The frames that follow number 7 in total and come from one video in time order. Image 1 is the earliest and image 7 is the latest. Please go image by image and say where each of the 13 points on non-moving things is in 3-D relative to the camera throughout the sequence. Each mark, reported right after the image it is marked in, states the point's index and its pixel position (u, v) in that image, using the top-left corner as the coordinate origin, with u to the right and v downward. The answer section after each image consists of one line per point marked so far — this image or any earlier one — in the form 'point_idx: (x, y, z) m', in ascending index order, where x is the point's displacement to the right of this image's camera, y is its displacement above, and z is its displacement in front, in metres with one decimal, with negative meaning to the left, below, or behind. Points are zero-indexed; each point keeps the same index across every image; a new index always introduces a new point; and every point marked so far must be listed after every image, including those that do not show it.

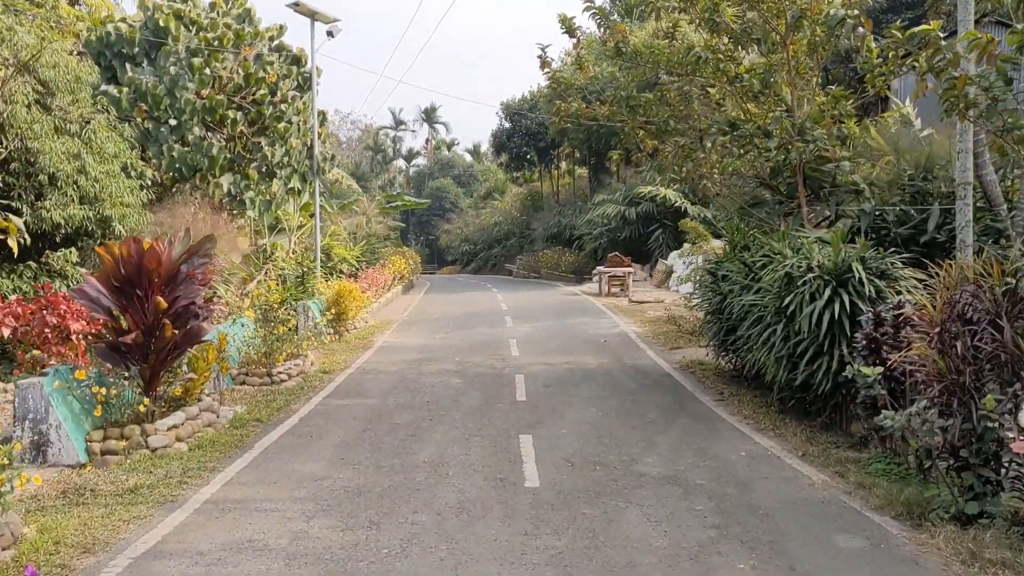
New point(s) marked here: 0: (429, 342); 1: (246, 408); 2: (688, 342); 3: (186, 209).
0: (-1.2, -0.8, +14.6) m
1: (-2.5, -1.1, +9.2) m
2: (+2.4, -0.7, +13.7) m
3: (-5.3, +1.3, +16.1) m
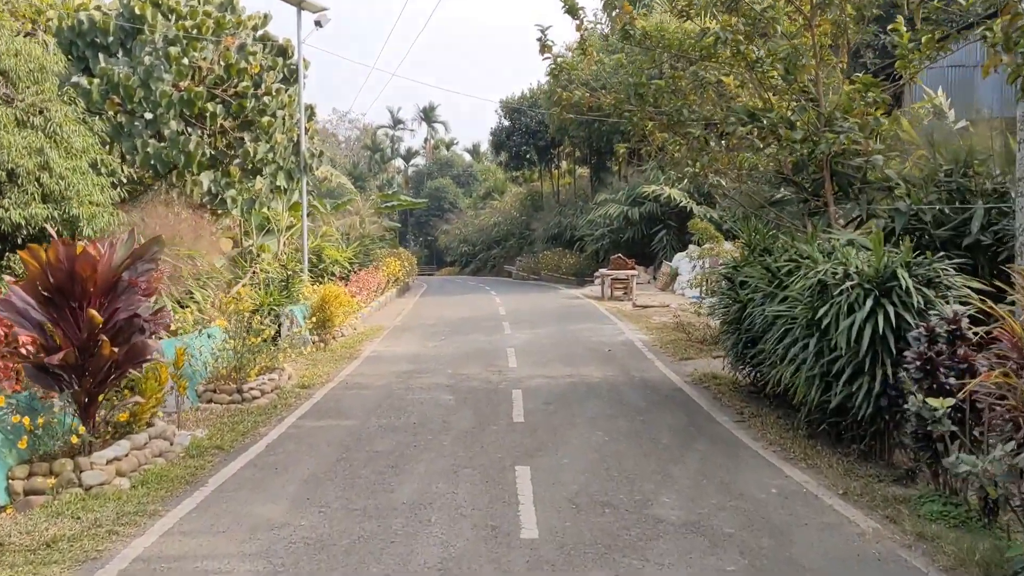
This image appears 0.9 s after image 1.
0: (-1.3, -0.9, +13.6) m
1: (-2.5, -1.2, +8.2) m
2: (+2.4, -0.8, +12.7) m
3: (-5.3, +1.2, +15.0) m
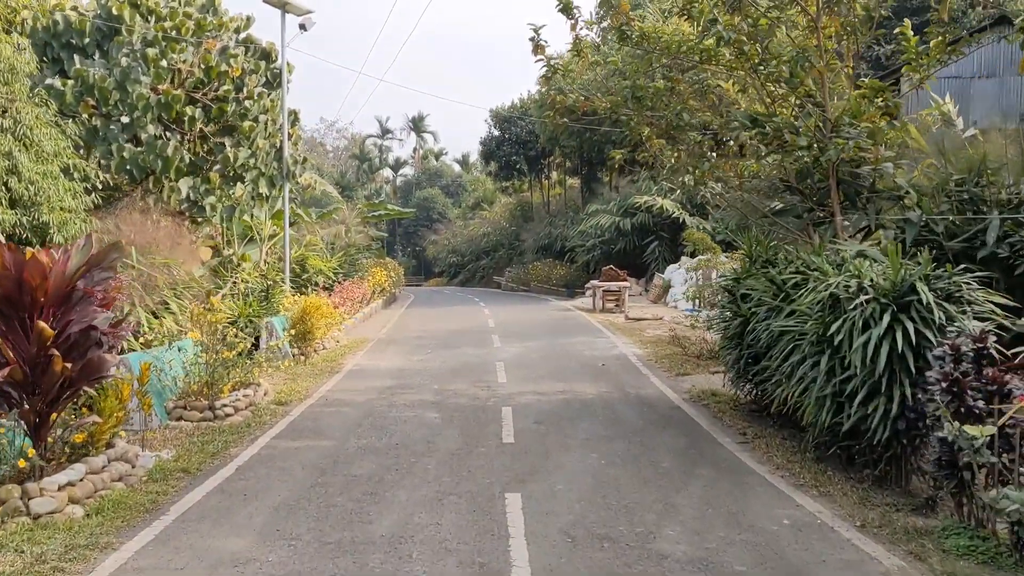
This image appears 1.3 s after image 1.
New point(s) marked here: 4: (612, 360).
0: (-1.4, -1.0, +13.1) m
1: (-2.6, -1.3, +7.6) m
2: (+2.3, -1.0, +12.2) m
3: (-5.5, +1.1, +14.5) m
4: (+1.3, -1.0, +13.2) m
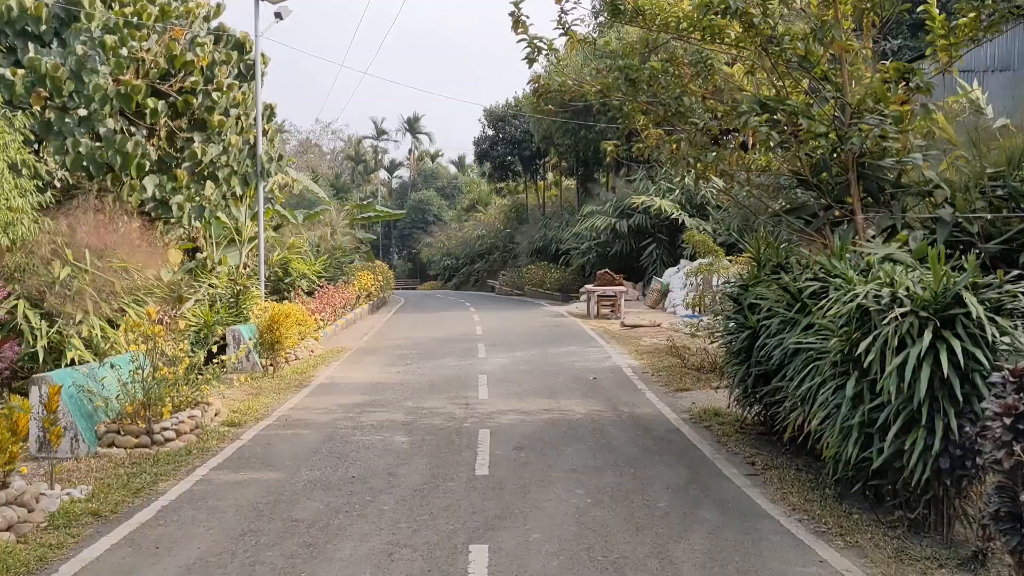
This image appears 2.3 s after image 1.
0: (-1.6, -1.1, +12.0) m
1: (-2.8, -1.3, +6.6) m
2: (+2.1, -1.1, +11.1) m
3: (-5.7, +1.0, +13.4) m
4: (+1.2, -1.1, +12.2) m
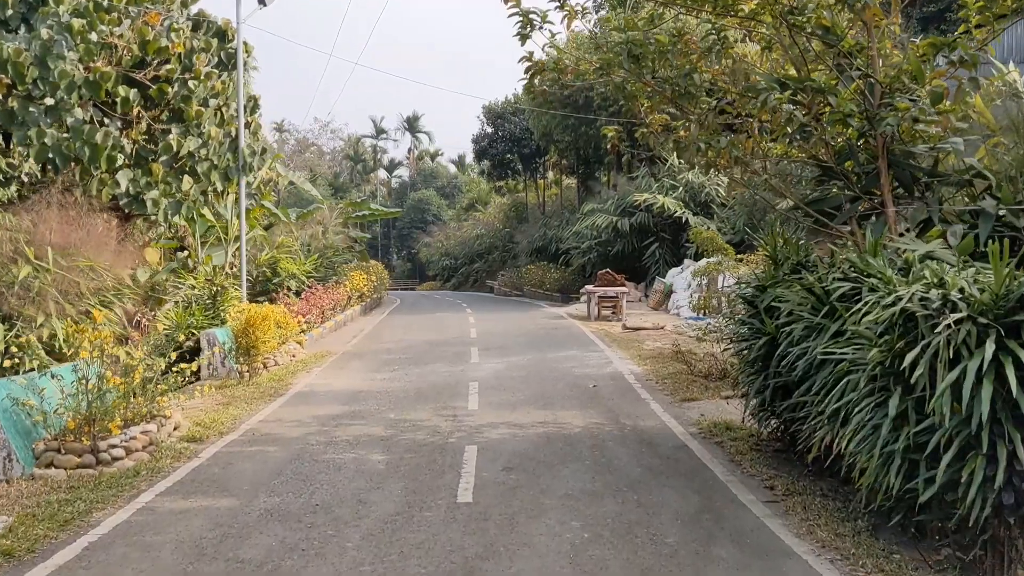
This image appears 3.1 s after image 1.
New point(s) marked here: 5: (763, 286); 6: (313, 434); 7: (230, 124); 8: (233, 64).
0: (-1.7, -1.1, +11.1) m
1: (-2.9, -1.3, +5.7) m
2: (+2.0, -1.1, +10.3) m
3: (-5.8, +1.0, +12.5) m
4: (+1.1, -1.1, +11.3) m
5: (+1.9, 0.0, +7.6) m
6: (-1.7, -1.3, +8.5) m
7: (-4.5, +2.7, +15.9) m
8: (-4.5, +3.6, +15.9) m
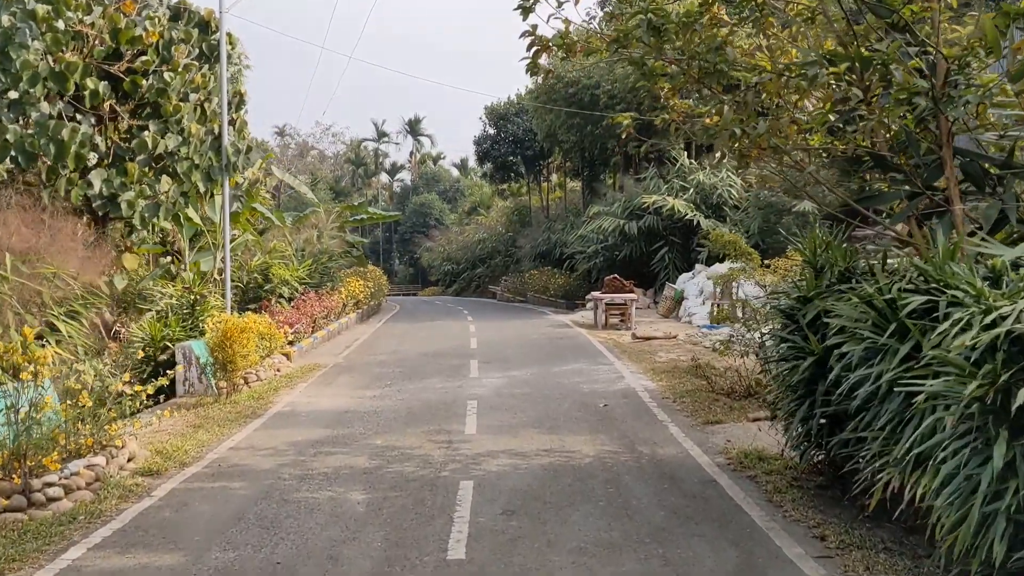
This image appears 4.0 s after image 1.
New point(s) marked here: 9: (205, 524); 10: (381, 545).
0: (-1.7, -1.2, +10.1) m
1: (-2.9, -1.4, +4.7) m
2: (+2.0, -1.2, +9.2) m
3: (-5.7, +0.9, +11.5) m
4: (+1.1, -1.2, +10.3) m
5: (+1.9, -0.1, +6.5) m
6: (-1.7, -1.3, +7.5) m
7: (-4.5, +2.5, +14.9) m
8: (-4.5, +3.5, +14.9) m
9: (-1.8, -1.4, +5.9) m
10: (-0.7, -1.4, +5.4) m
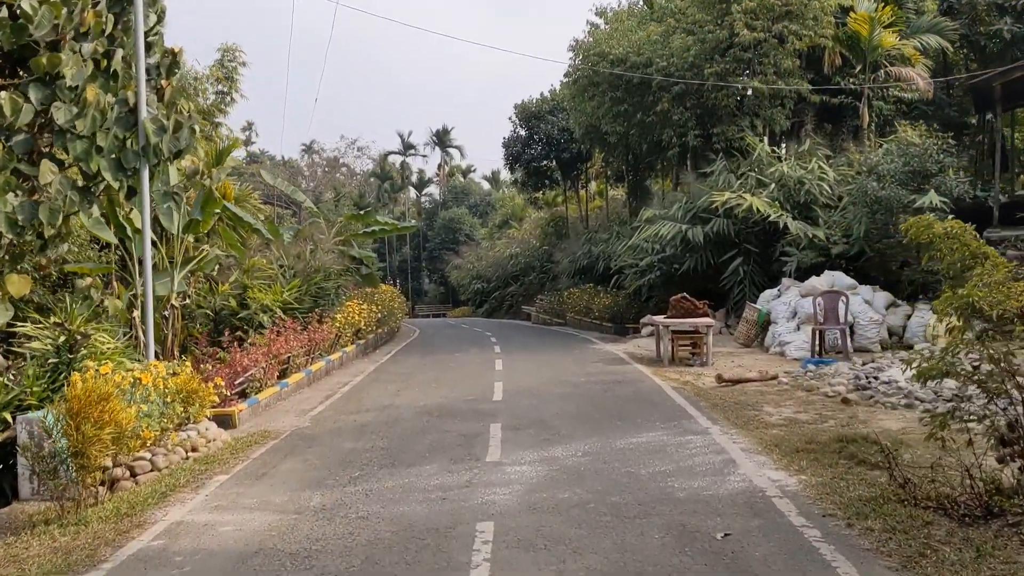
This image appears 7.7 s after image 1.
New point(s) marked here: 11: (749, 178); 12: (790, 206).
0: (-1.4, -1.4, +5.8) m
1: (-2.8, -1.6, +0.3) m
2: (+2.2, -1.3, +4.7) m
3: (-5.5, +0.6, +7.4) m
4: (+1.4, -1.3, +5.8) m
5: (+2.1, -0.2, +2.1) m
6: (-1.5, -1.5, +3.1) m
7: (-4.1, +2.2, +10.7) m
8: (-4.1, +3.2, +10.8) m
9: (-1.7, -1.6, +1.6) m
10: (-0.6, -1.5, +1.0) m
11: (+4.5, +2.1, +18.6) m
12: (+5.1, +1.5, +18.2) m
